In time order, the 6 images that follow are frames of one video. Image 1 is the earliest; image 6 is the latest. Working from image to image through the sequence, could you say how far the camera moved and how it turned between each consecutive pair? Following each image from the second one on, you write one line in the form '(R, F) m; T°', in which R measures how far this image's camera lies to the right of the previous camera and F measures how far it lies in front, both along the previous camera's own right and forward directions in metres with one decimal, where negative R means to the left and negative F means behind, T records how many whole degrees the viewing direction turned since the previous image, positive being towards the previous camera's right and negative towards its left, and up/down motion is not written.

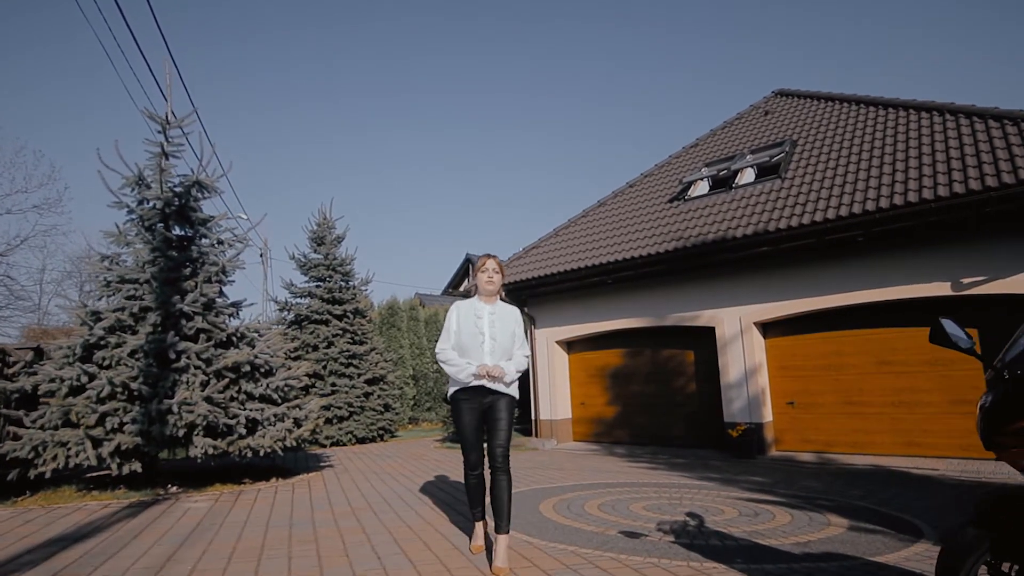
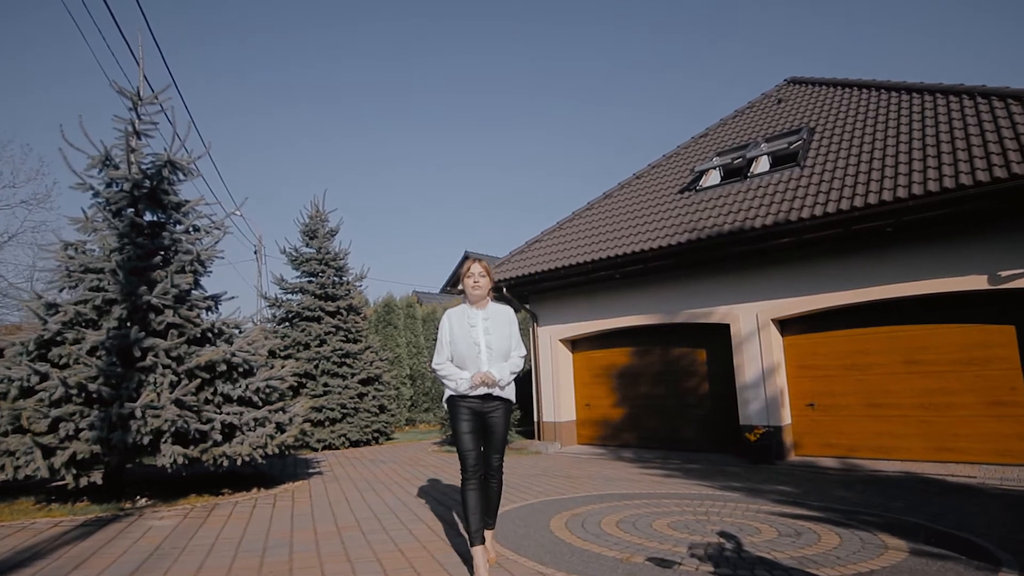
(-0.1, +0.5) m; 0°
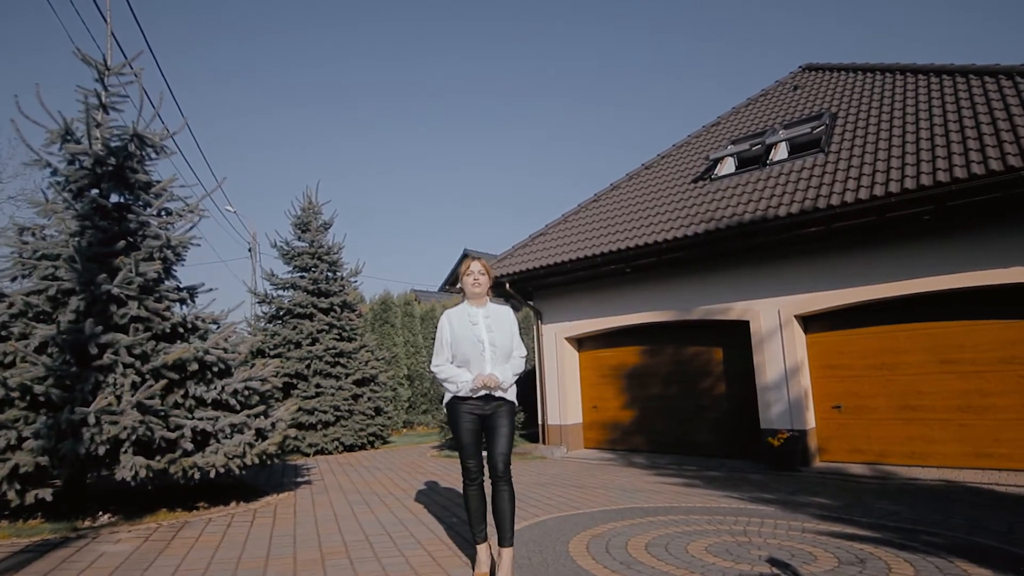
(-0.1, +0.5) m; 0°
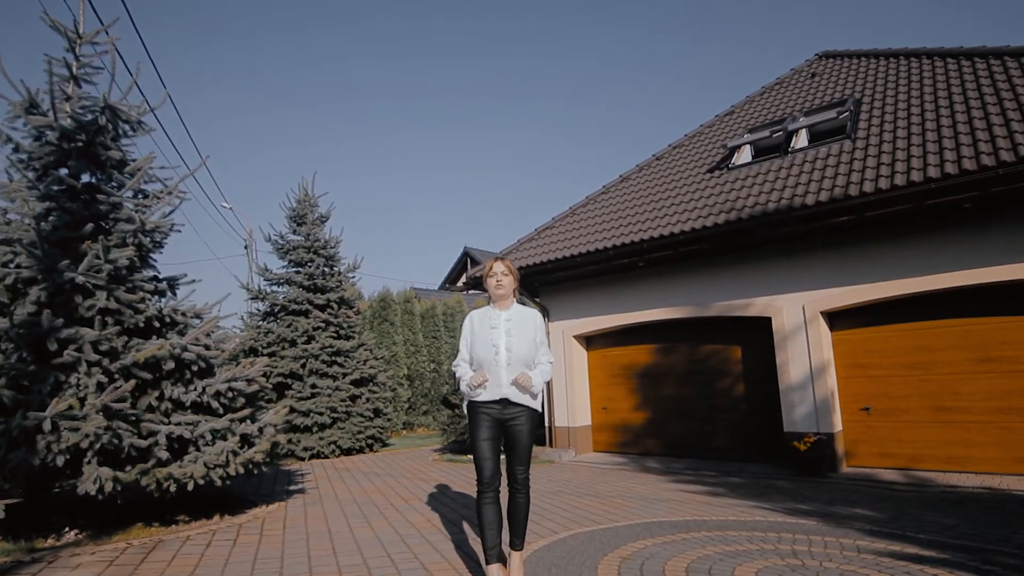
(-0.1, +0.5) m; 0°
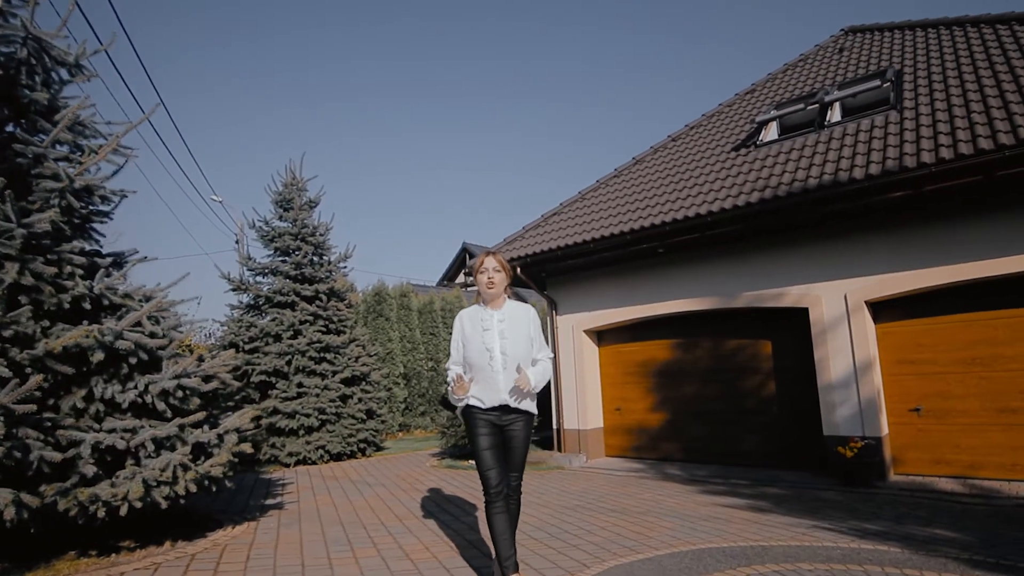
(-0.1, +0.8) m; 0°
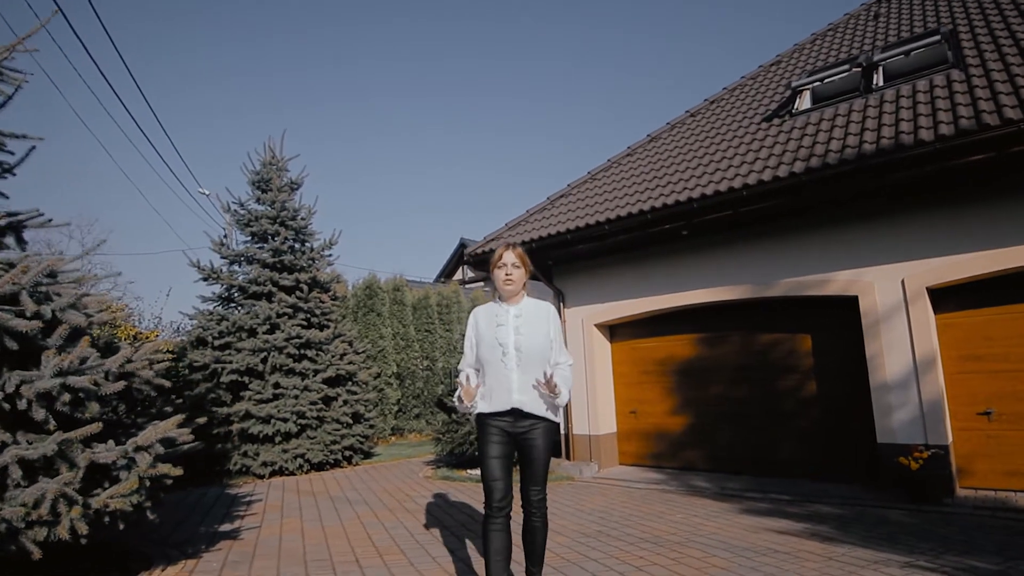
(-0.1, +0.9) m; 0°
